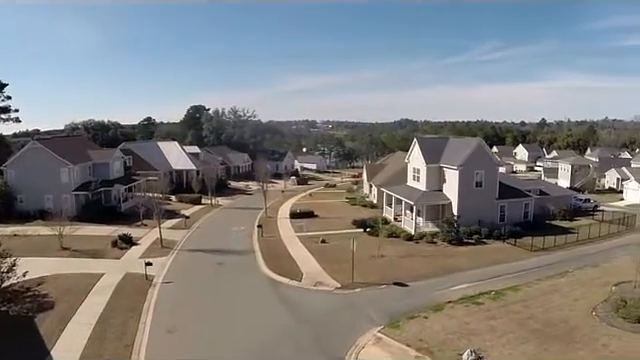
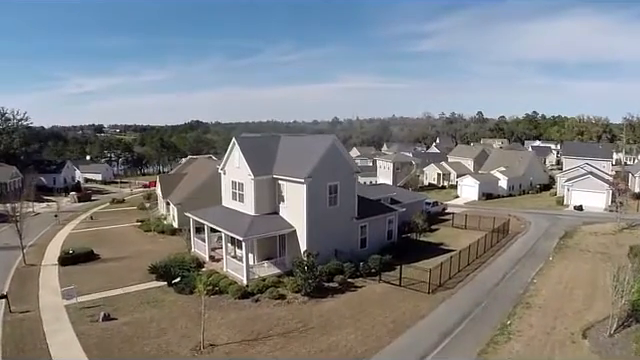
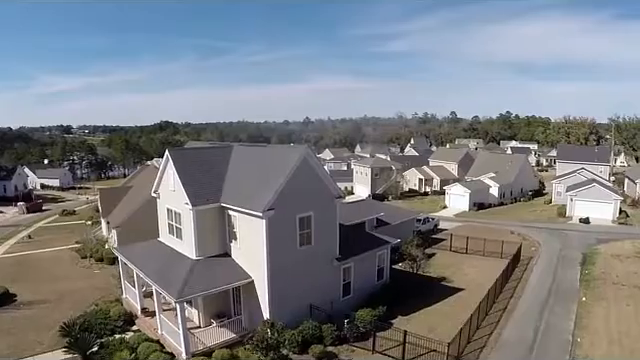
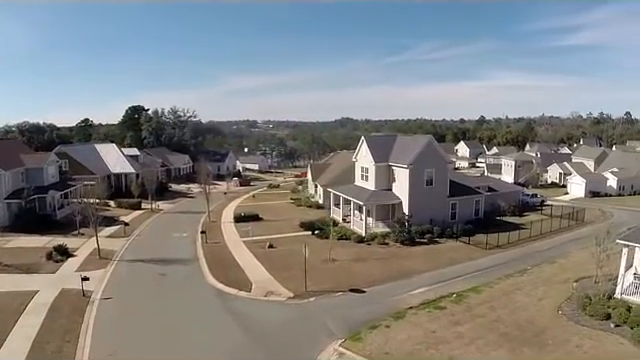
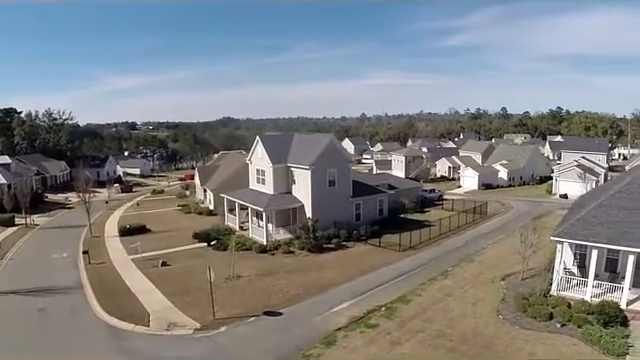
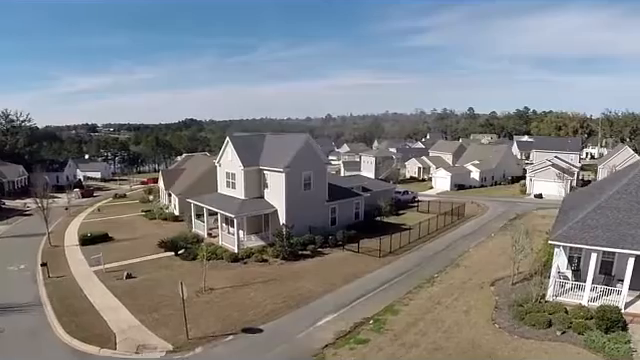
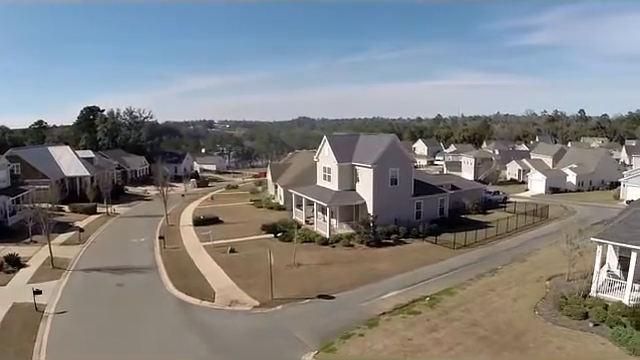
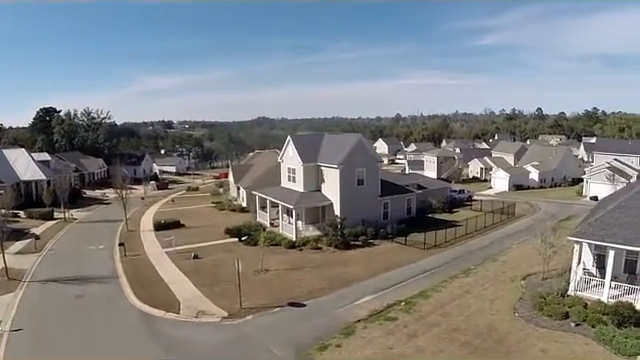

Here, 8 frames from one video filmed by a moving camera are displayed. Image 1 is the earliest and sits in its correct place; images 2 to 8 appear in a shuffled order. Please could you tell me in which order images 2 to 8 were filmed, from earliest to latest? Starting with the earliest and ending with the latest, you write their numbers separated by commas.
4, 7, 8, 5, 6, 2, 3
